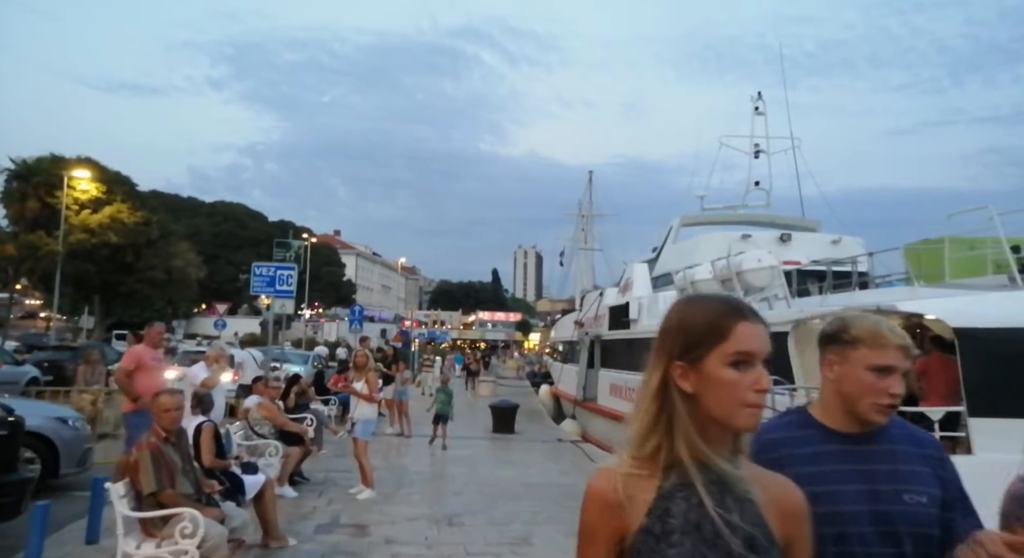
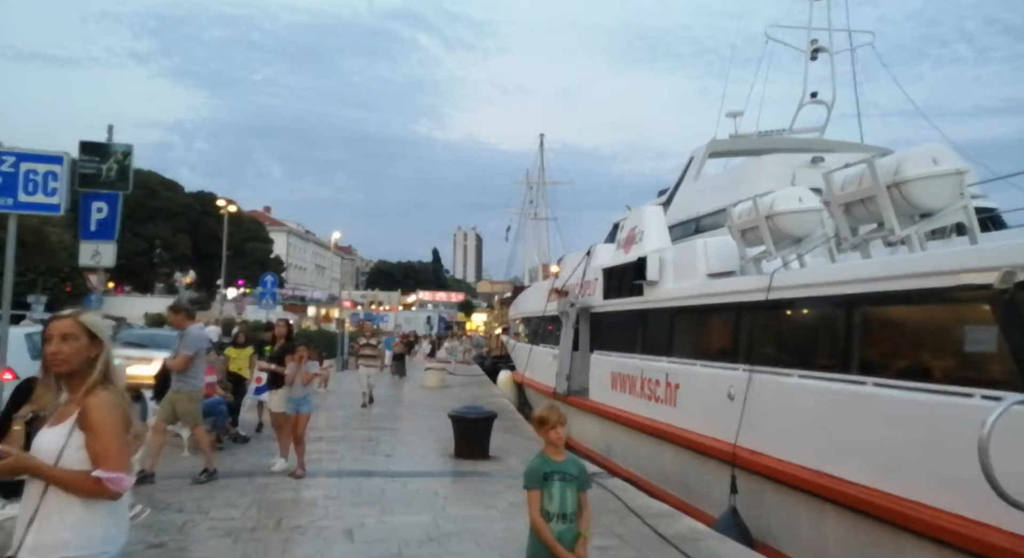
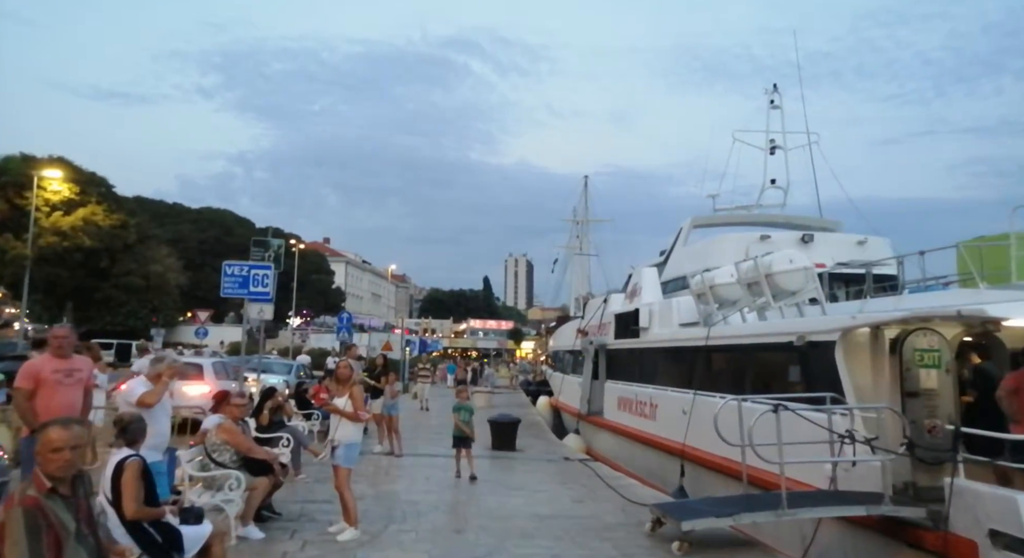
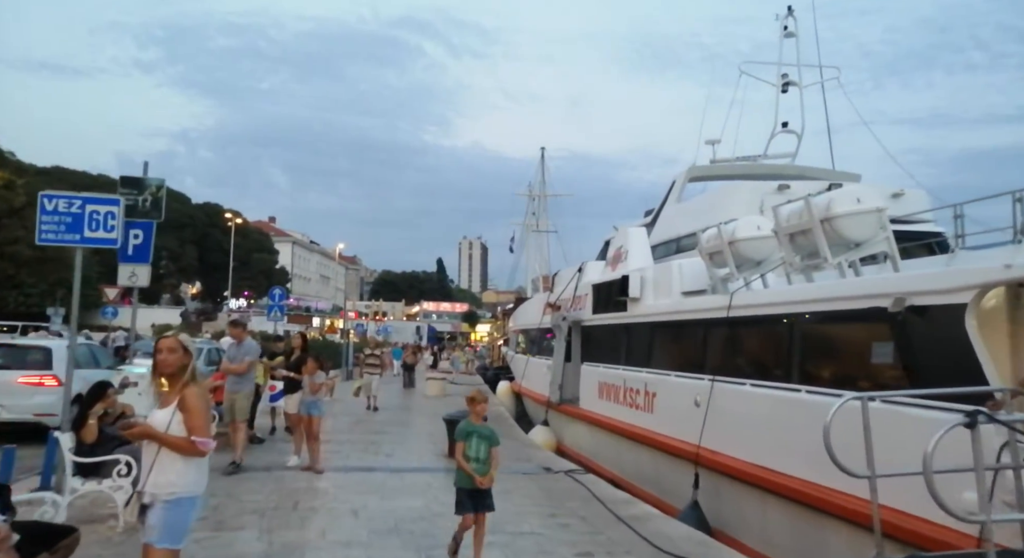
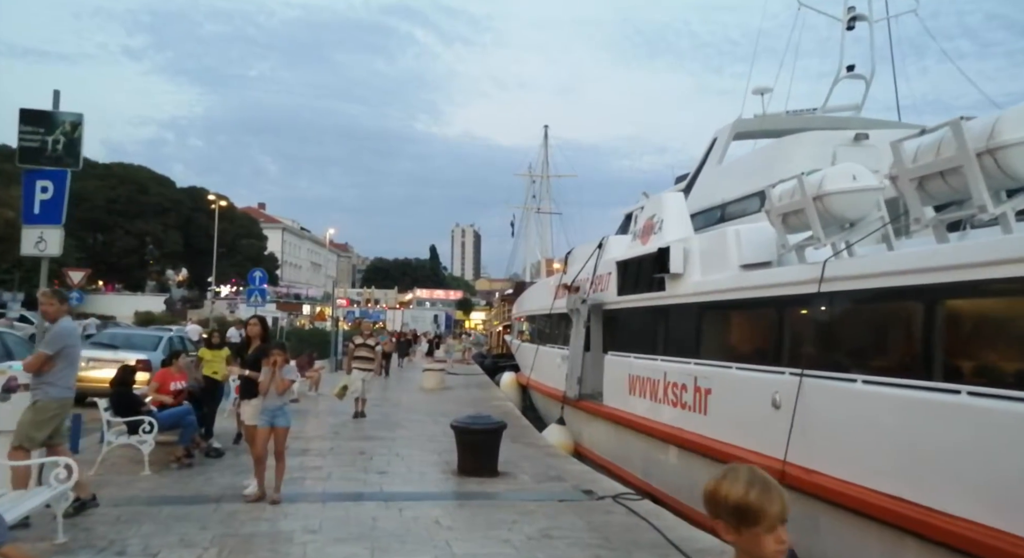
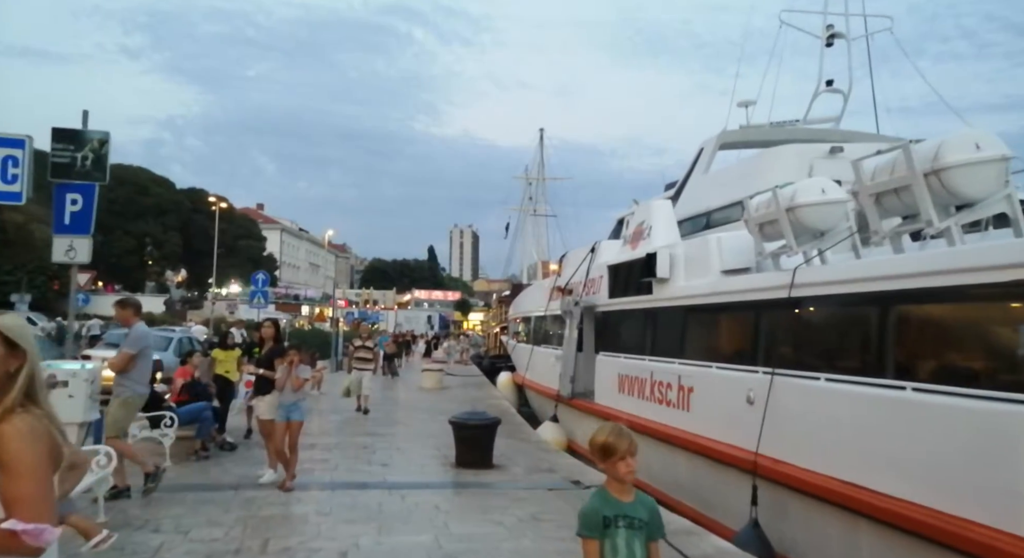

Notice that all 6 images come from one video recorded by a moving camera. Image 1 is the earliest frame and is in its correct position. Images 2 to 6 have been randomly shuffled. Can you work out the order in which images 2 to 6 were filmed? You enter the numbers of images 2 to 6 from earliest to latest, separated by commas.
3, 4, 2, 6, 5
